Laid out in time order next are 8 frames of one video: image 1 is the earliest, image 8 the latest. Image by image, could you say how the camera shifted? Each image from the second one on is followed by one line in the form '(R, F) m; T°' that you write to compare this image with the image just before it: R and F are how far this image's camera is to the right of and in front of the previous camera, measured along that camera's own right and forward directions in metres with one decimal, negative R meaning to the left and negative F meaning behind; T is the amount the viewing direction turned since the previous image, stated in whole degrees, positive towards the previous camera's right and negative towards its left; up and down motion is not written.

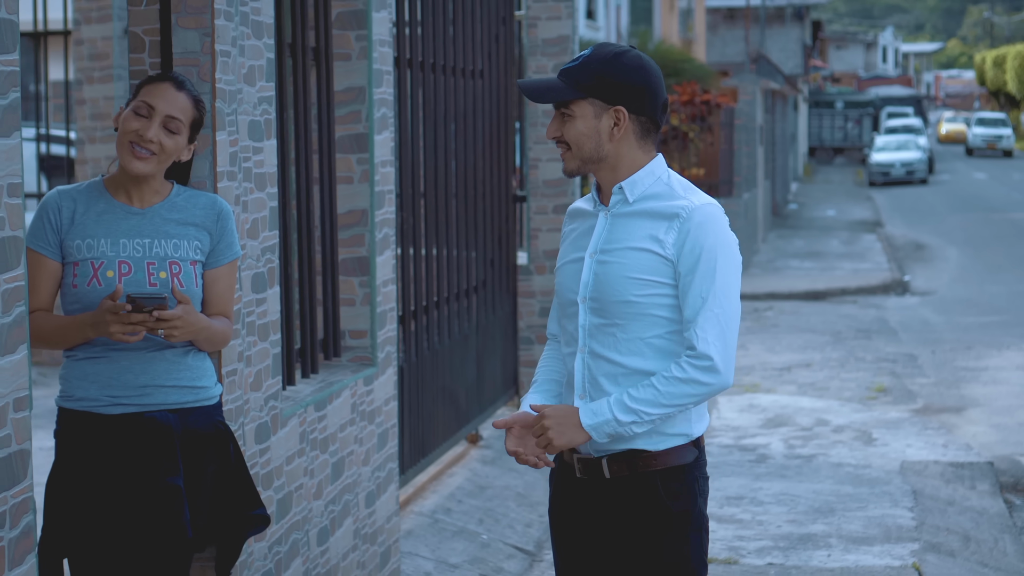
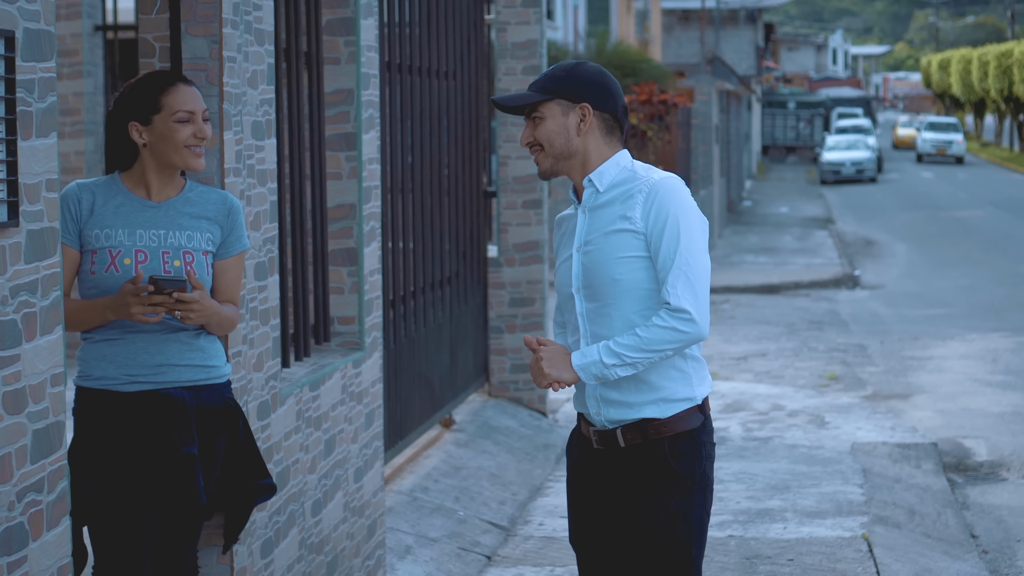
(-0.1, -0.3) m; +1°
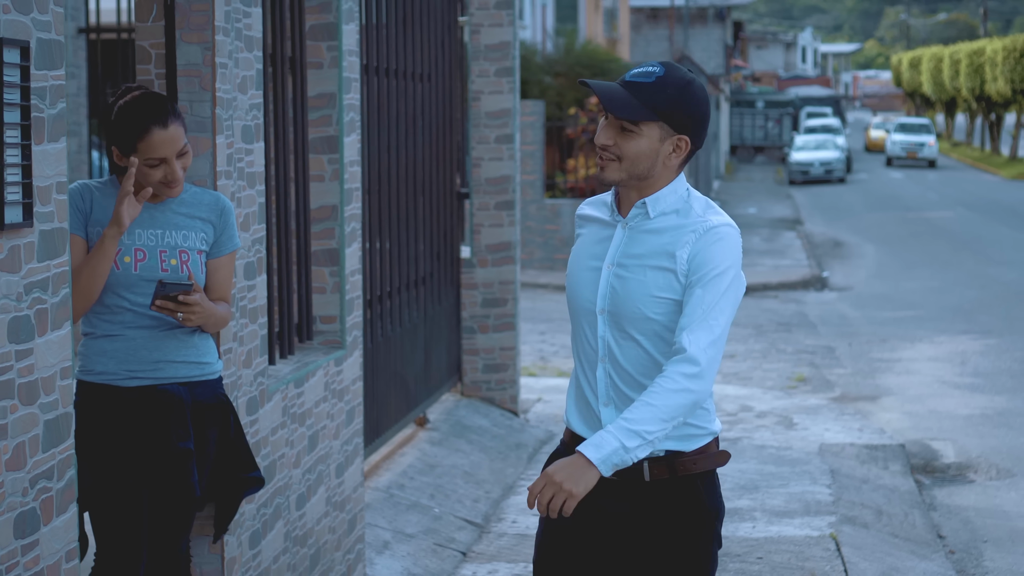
(0.0, -0.1) m; +1°
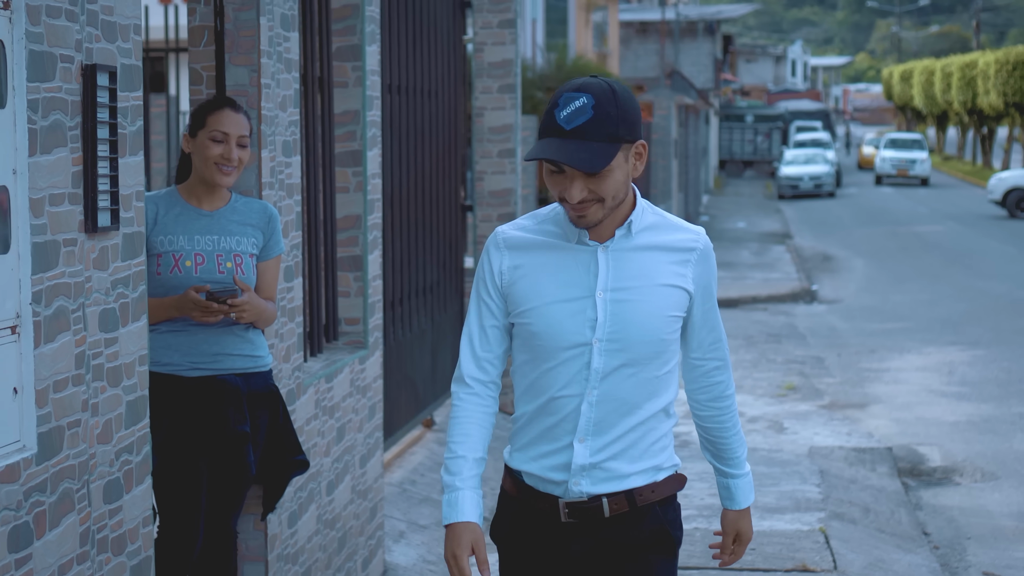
(-0.1, -0.4) m; 0°
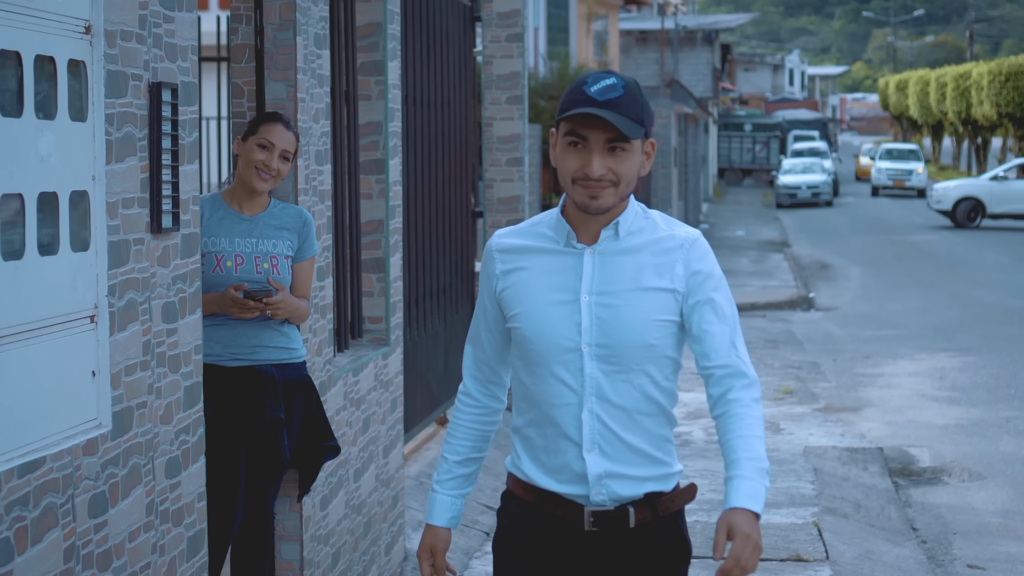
(0.0, -0.3) m; 0°
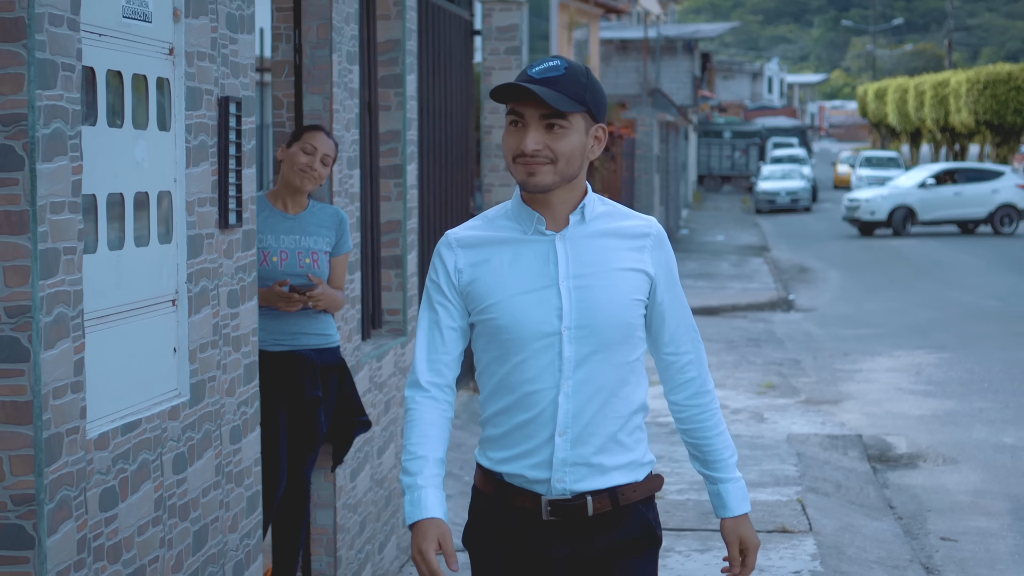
(-0.1, -0.5) m; +1°
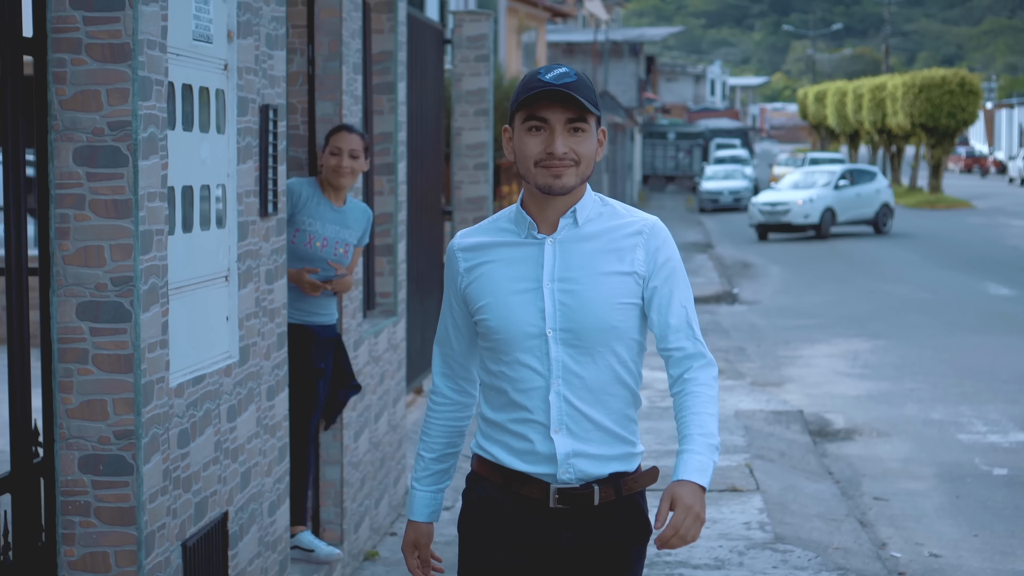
(-0.1, -0.8) m; +2°
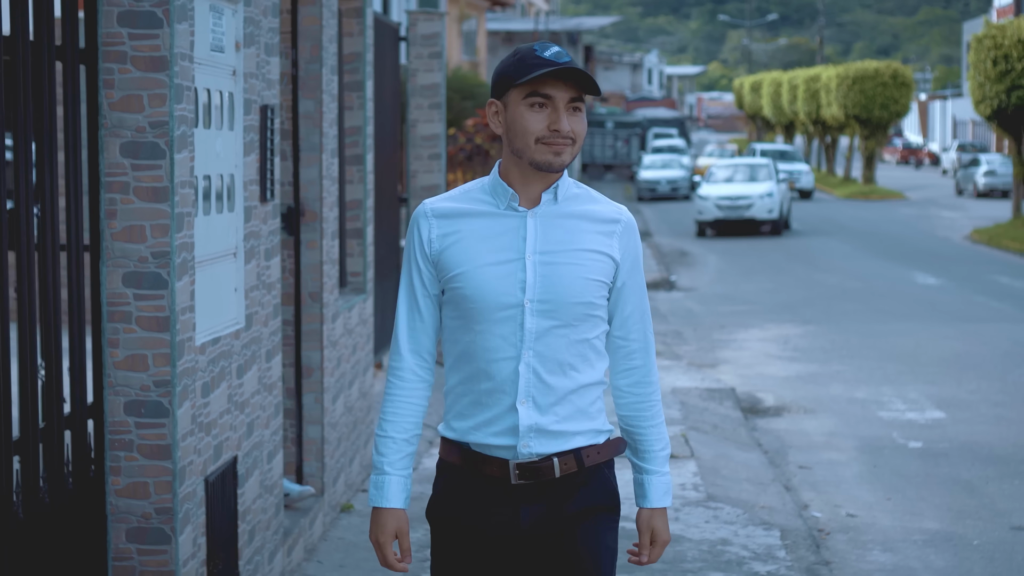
(-0.1, -0.7) m; +2°
